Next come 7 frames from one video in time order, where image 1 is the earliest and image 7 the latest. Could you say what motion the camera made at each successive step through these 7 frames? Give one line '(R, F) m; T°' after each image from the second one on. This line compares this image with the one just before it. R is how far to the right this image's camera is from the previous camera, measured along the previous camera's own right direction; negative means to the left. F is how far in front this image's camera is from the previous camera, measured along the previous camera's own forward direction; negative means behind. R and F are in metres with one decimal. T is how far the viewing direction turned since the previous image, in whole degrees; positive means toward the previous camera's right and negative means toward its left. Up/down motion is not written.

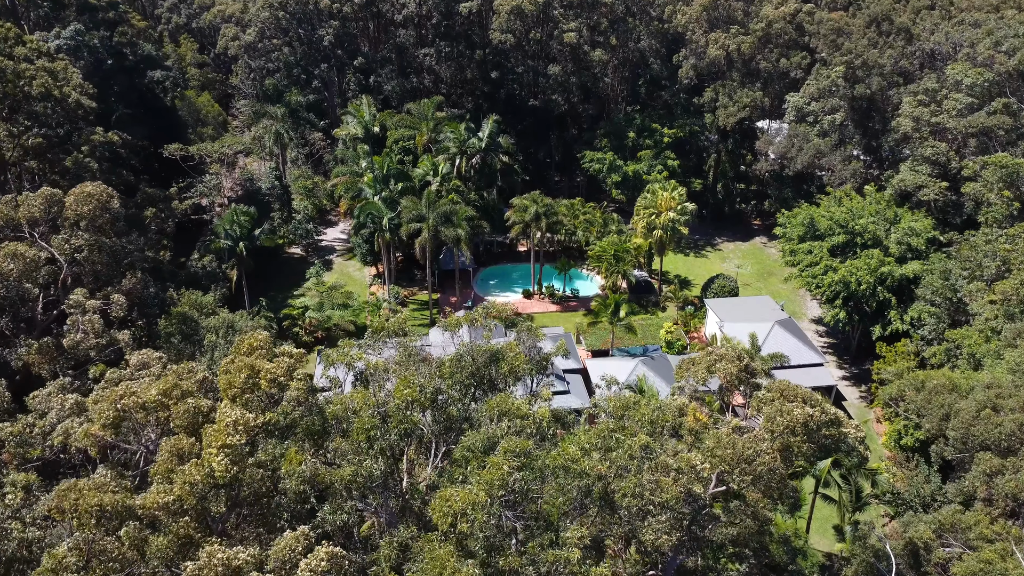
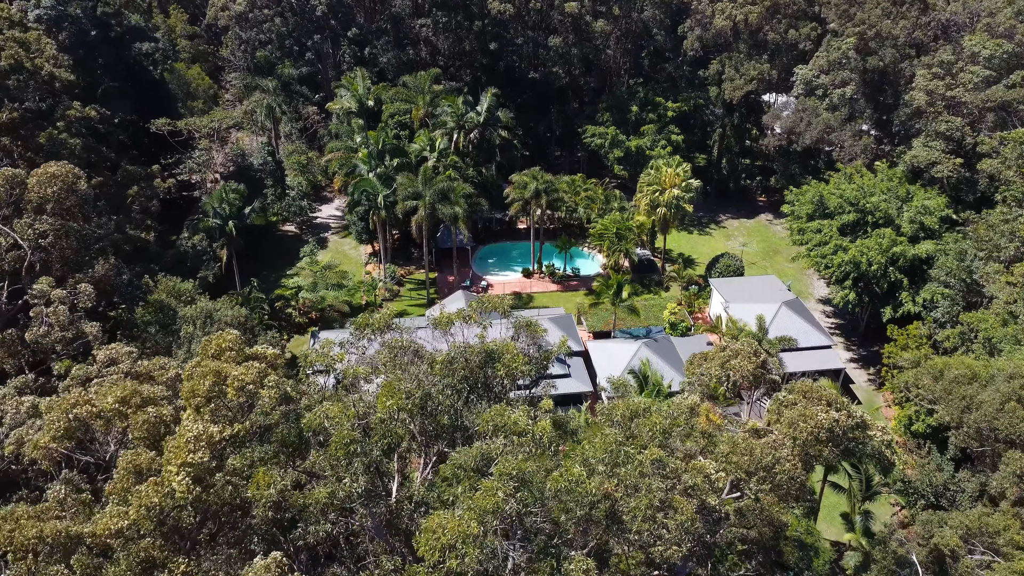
(0.0, +1.4) m; 0°
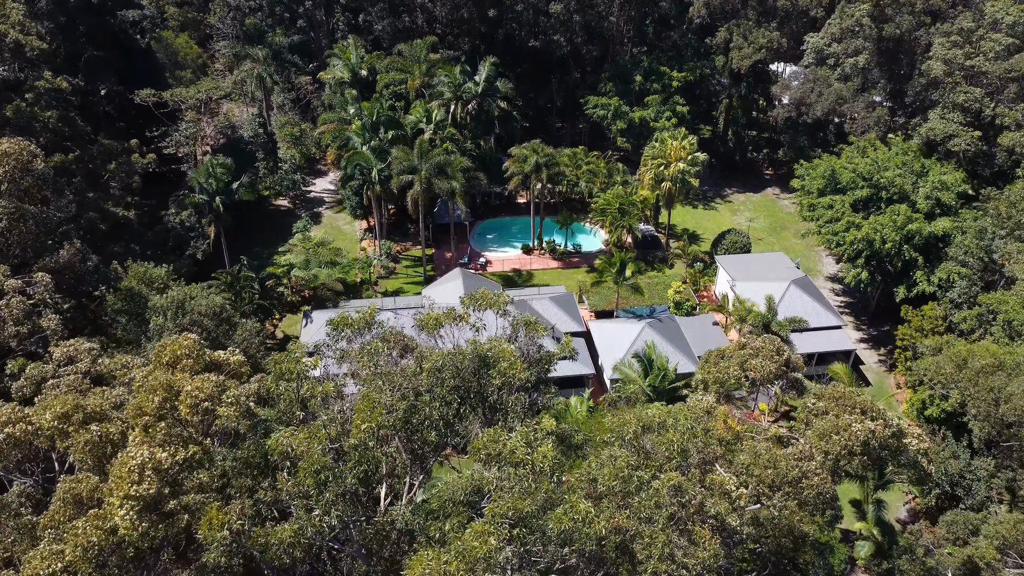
(0.0, +1.6) m; 0°
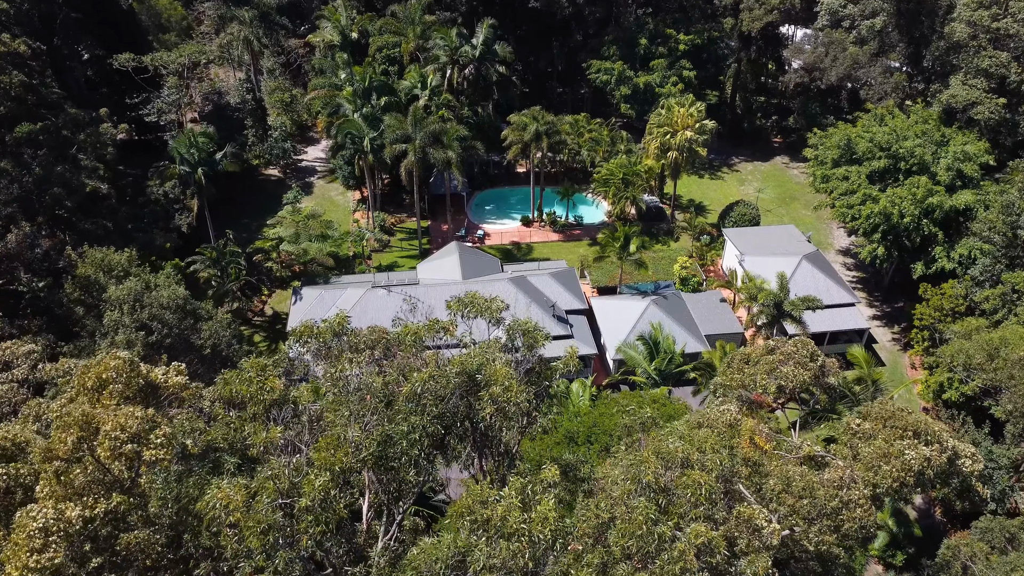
(+0.1, +1.9) m; 0°
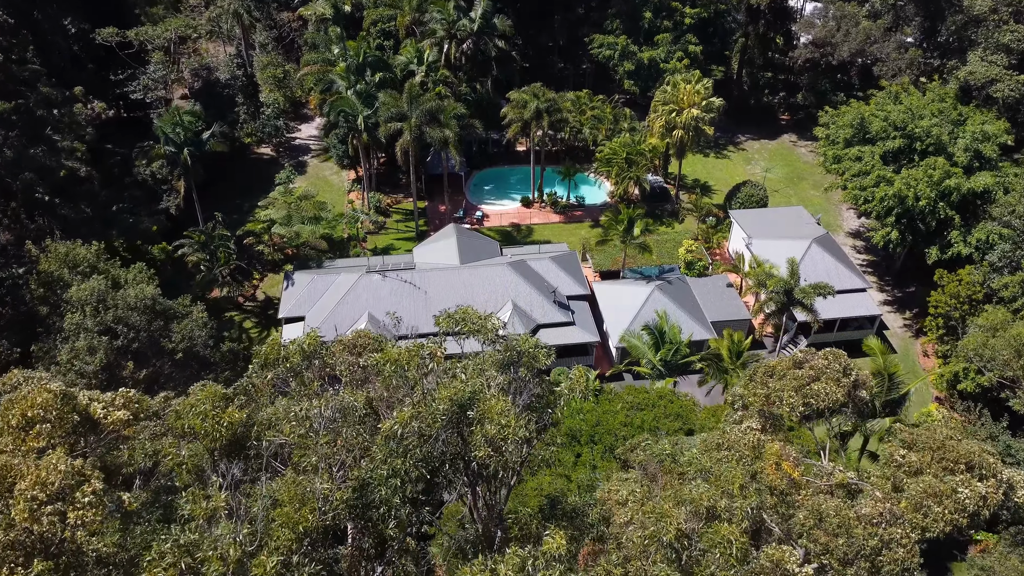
(0.0, +1.4) m; 0°
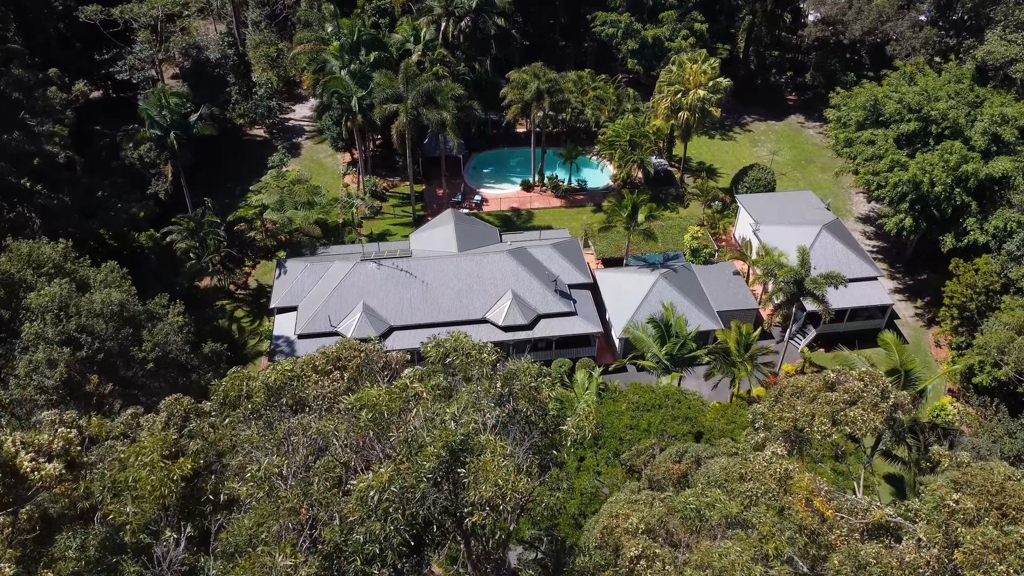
(0.0, +1.2) m; 0°
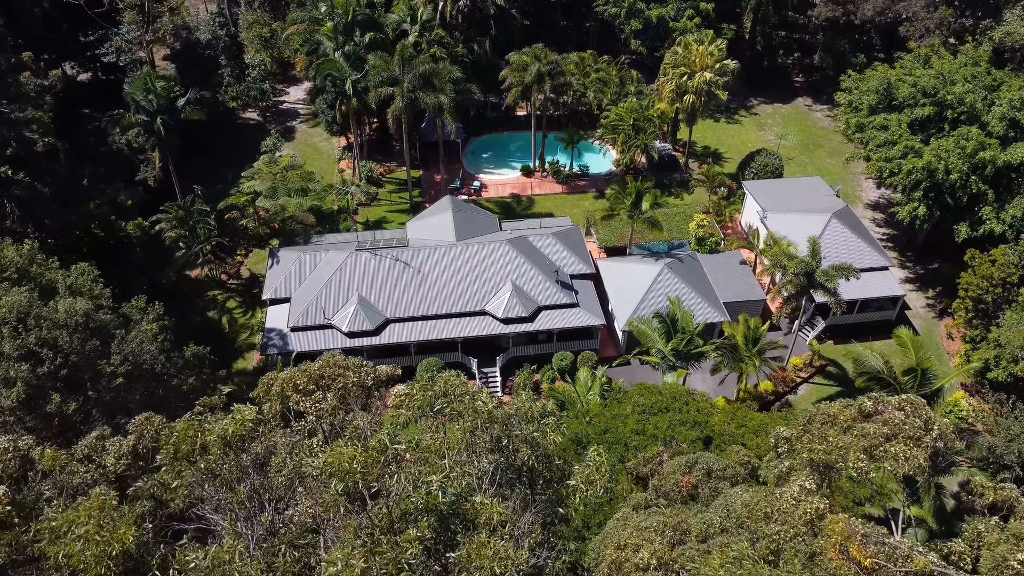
(0.0, +1.1) m; 0°
